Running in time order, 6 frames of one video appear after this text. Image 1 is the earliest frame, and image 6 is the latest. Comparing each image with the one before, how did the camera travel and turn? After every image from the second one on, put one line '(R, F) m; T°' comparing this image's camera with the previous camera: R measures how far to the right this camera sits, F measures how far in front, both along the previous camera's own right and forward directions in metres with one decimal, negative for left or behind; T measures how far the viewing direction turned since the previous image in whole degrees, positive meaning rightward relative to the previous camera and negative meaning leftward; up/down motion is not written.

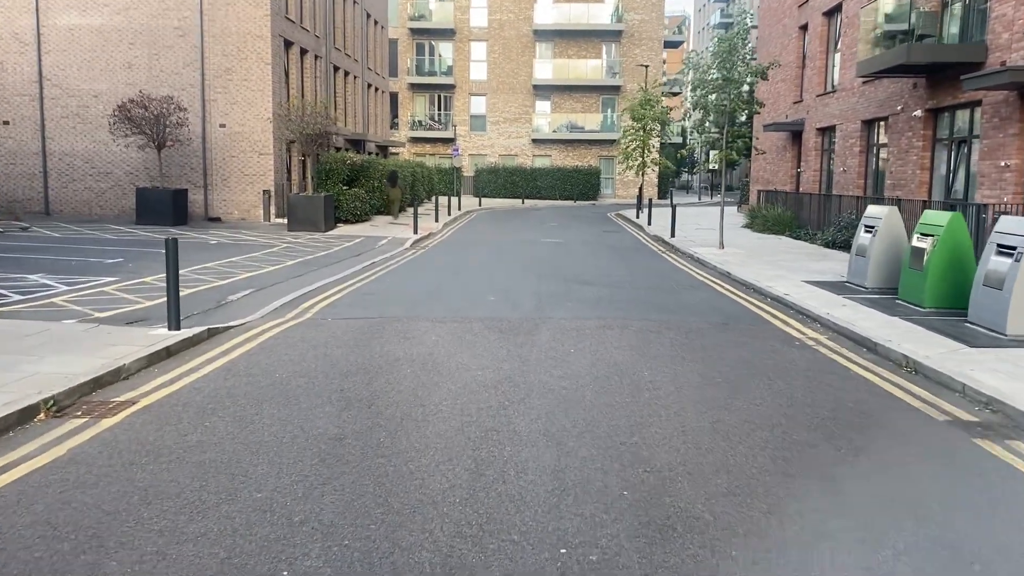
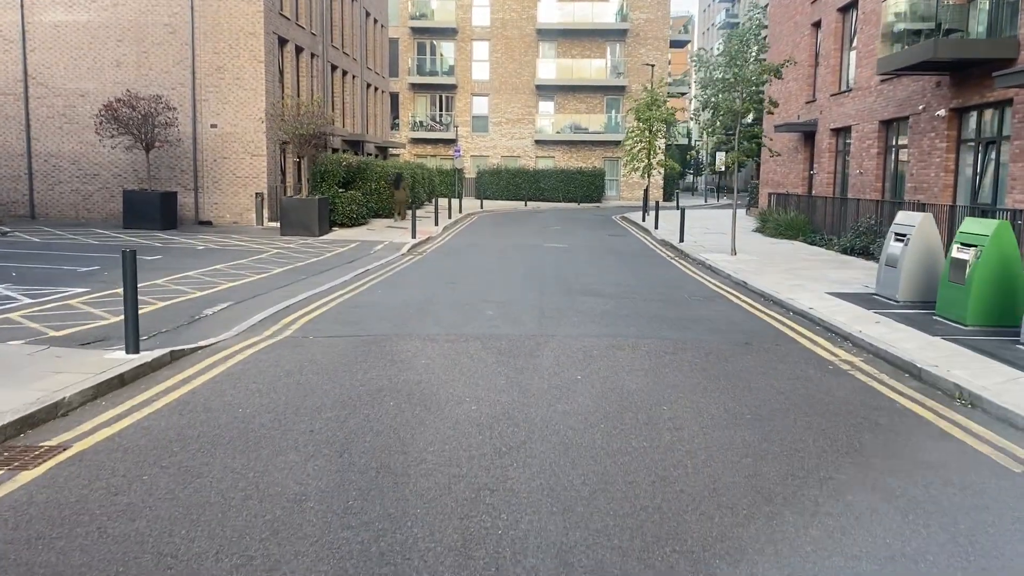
(0.0, +0.9) m; 0°
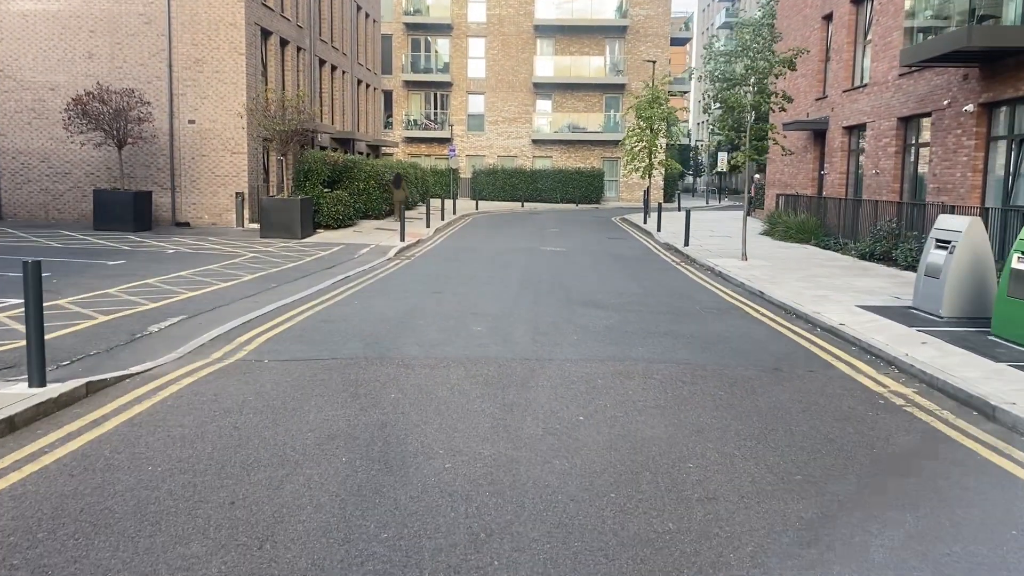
(+0.1, +1.3) m; 0°
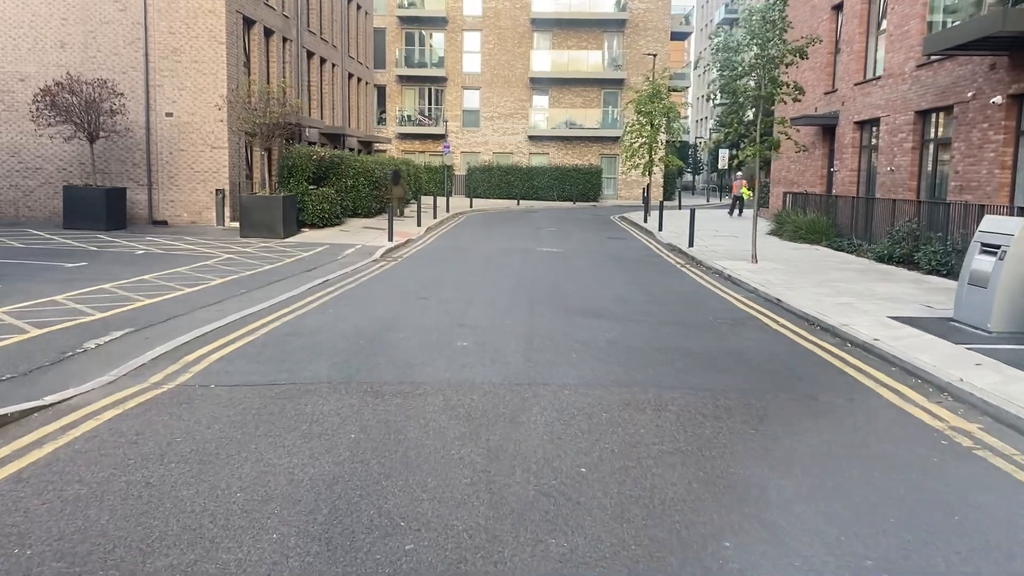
(+0.1, +1.1) m; 0°
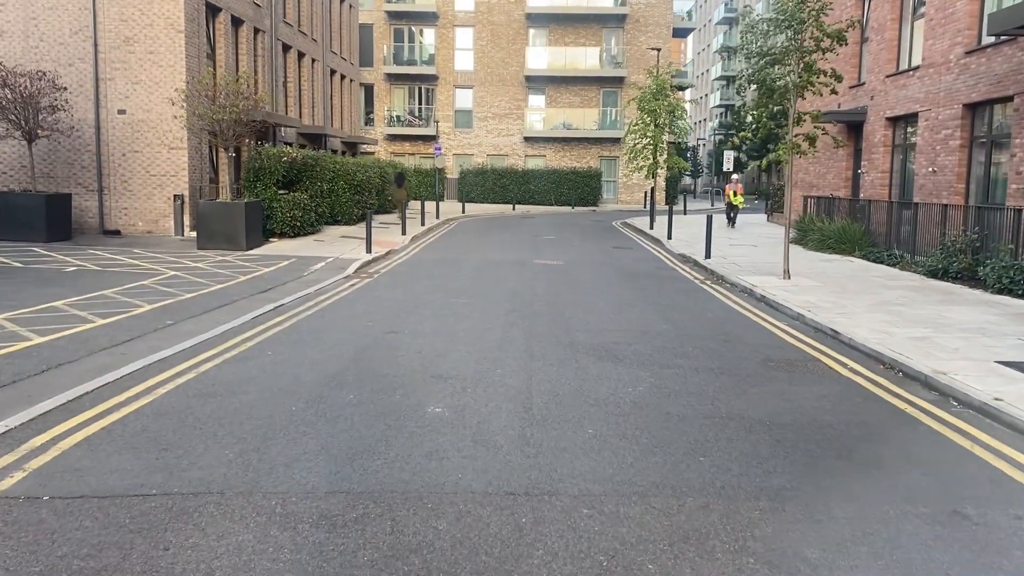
(0.0, +2.3) m; 0°
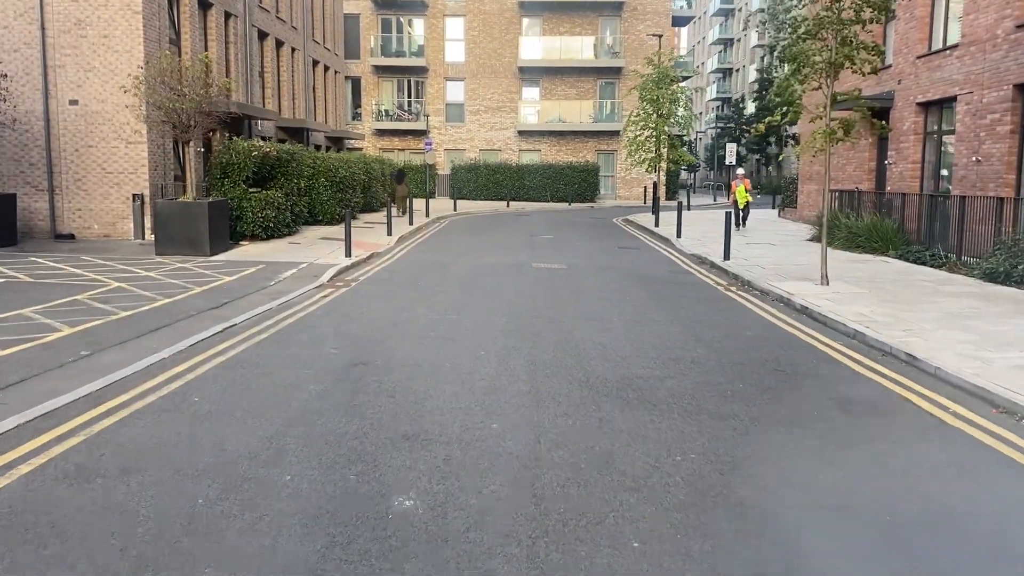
(0.0, +1.9) m; 0°
